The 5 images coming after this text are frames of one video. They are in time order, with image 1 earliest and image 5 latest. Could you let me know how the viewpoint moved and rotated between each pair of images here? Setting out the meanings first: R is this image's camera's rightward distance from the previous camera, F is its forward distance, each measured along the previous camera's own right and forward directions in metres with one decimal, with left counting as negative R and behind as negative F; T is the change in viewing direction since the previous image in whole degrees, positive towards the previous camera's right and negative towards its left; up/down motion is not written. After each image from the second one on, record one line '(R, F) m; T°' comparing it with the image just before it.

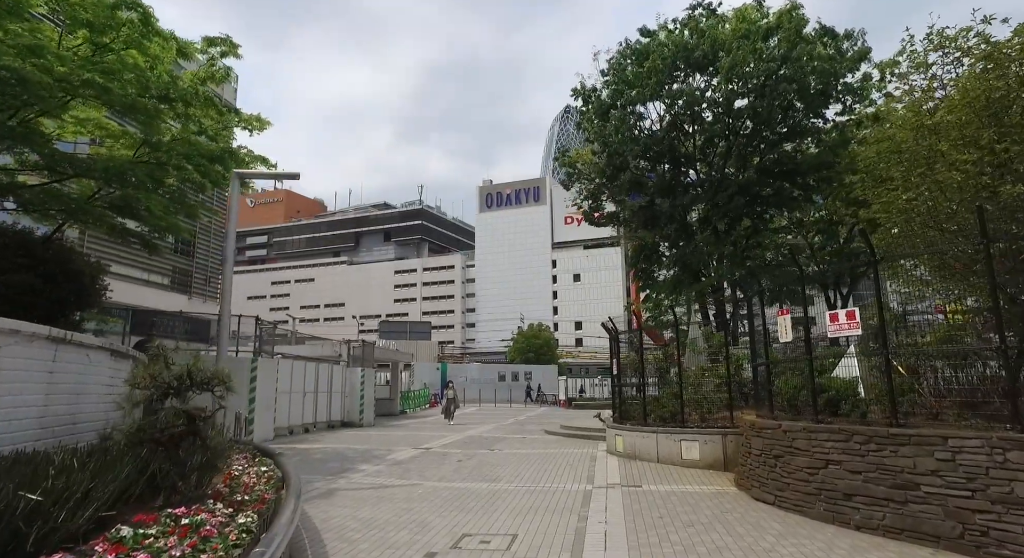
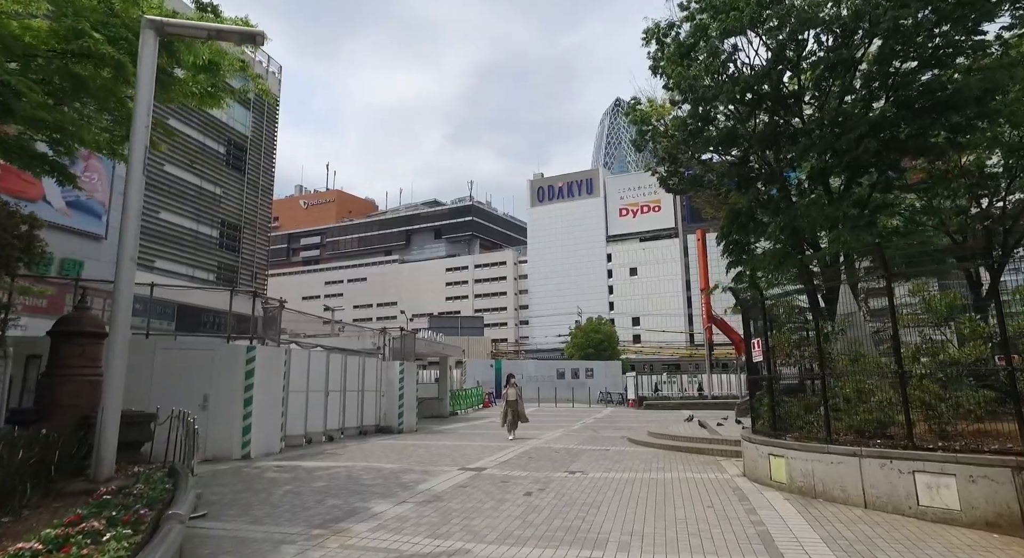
(-0.5, +3.5) m; -5°
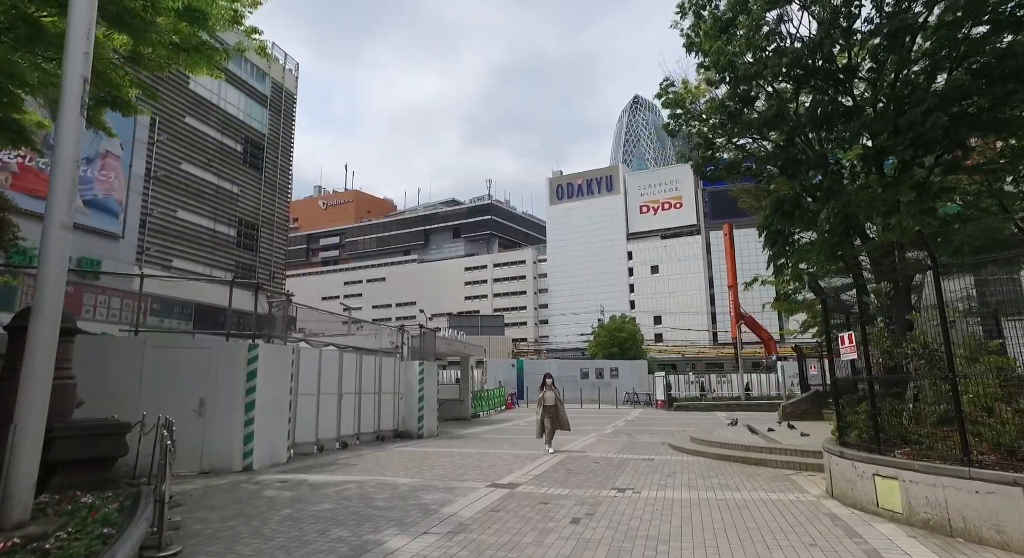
(-0.2, +1.2) m; -2°
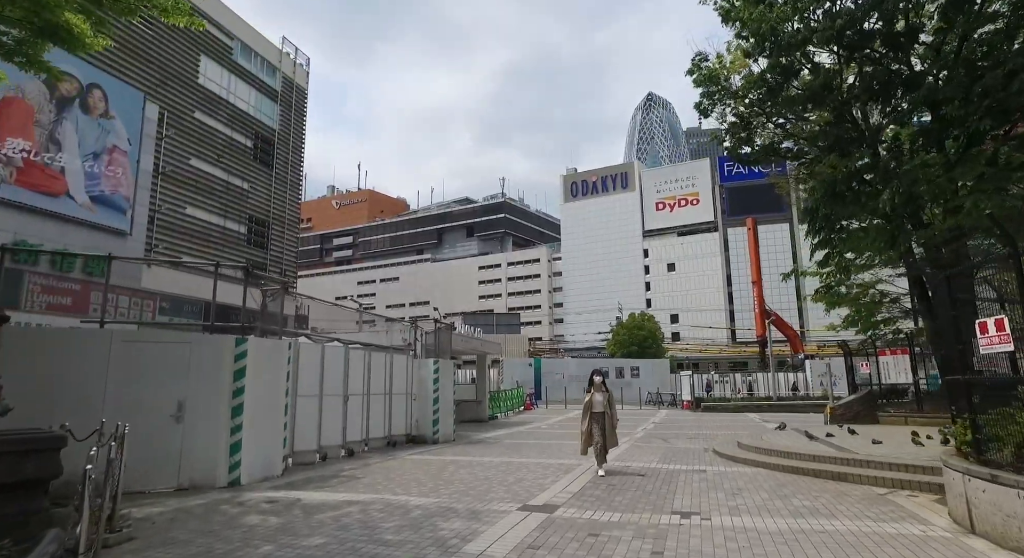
(-0.2, +1.4) m; -1°
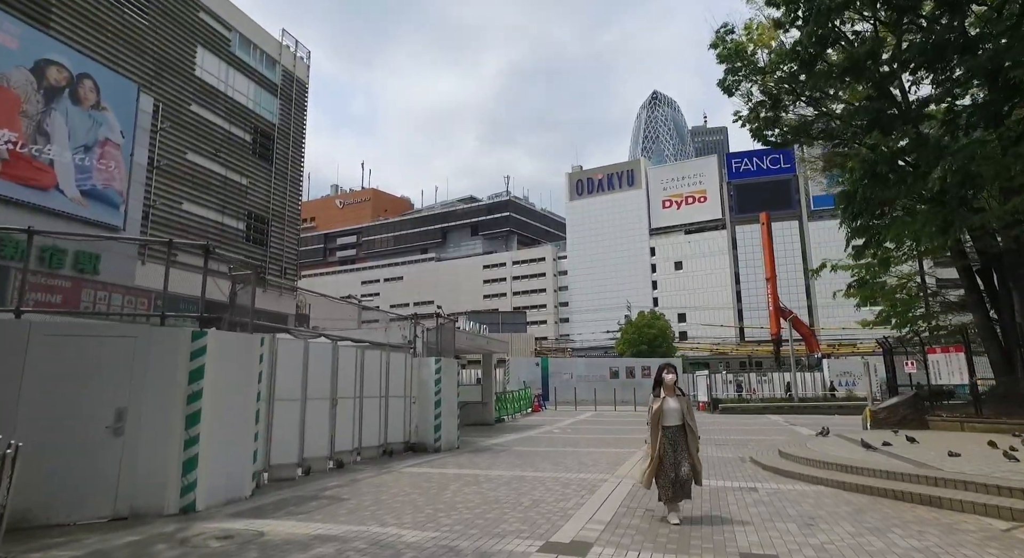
(-0.1, +1.4) m; 0°
